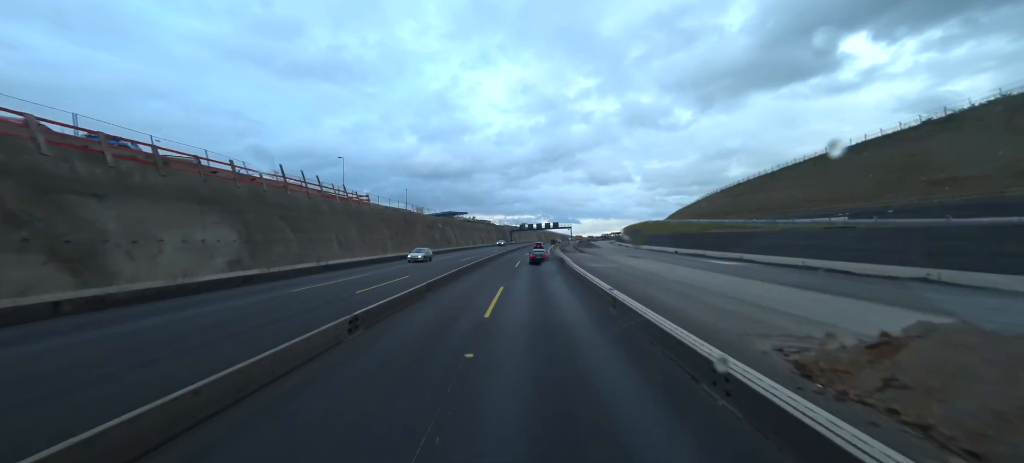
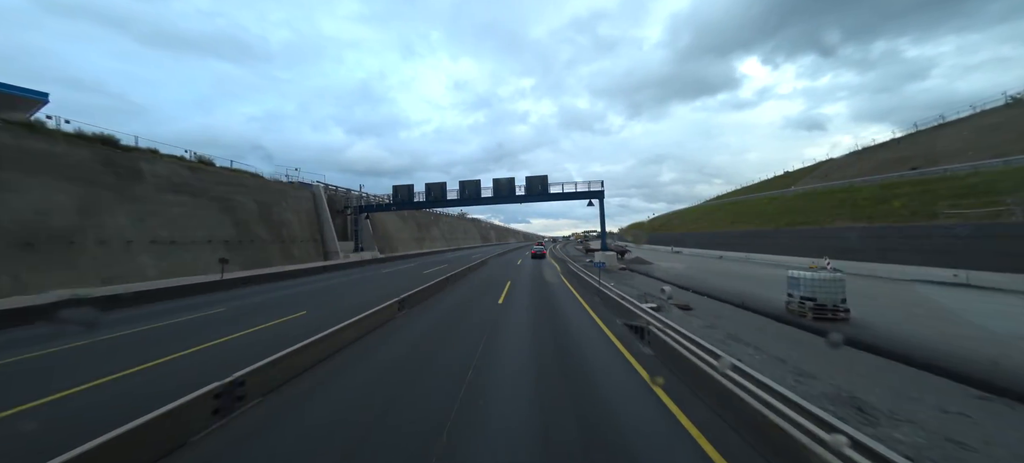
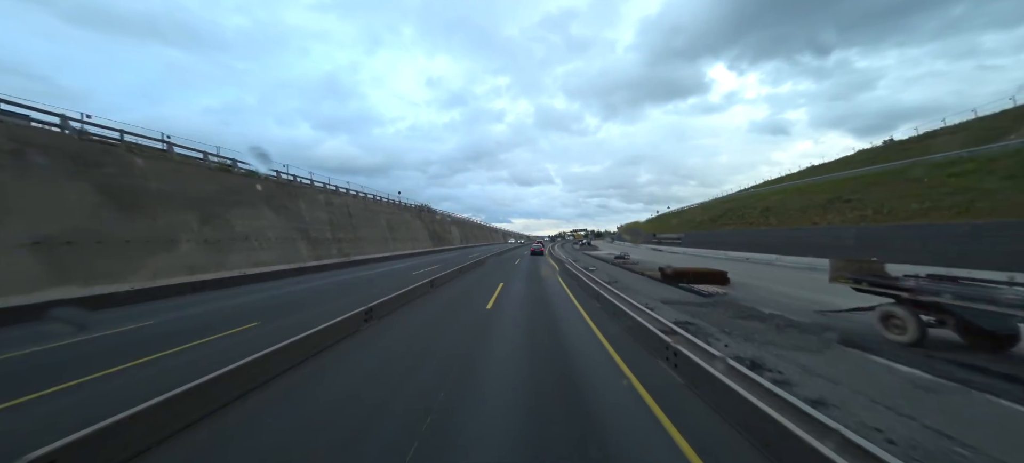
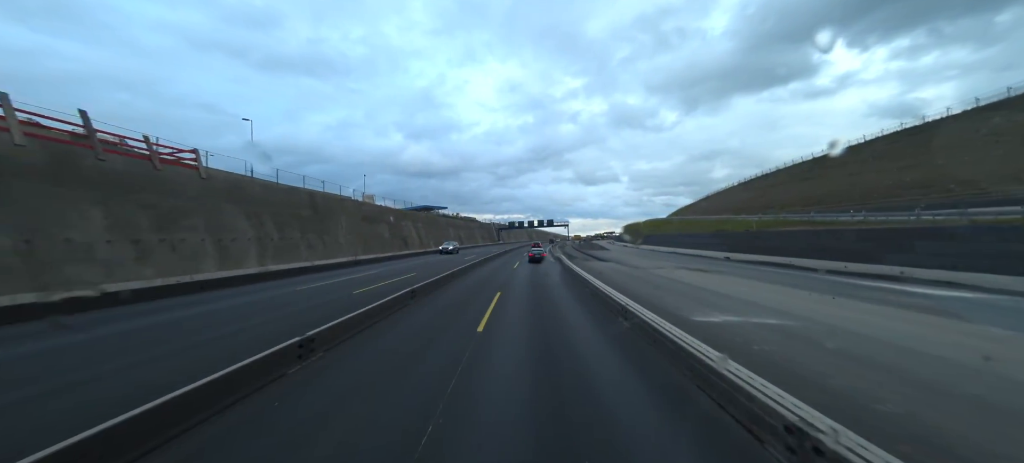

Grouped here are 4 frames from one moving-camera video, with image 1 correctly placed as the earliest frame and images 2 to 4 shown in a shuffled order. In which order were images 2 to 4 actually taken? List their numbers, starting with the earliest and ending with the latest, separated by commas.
4, 2, 3
